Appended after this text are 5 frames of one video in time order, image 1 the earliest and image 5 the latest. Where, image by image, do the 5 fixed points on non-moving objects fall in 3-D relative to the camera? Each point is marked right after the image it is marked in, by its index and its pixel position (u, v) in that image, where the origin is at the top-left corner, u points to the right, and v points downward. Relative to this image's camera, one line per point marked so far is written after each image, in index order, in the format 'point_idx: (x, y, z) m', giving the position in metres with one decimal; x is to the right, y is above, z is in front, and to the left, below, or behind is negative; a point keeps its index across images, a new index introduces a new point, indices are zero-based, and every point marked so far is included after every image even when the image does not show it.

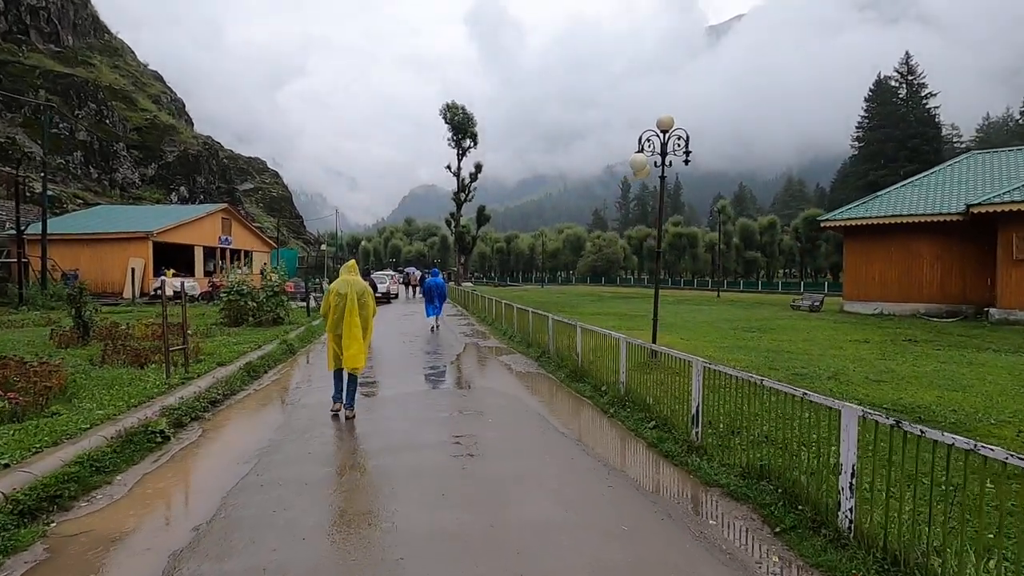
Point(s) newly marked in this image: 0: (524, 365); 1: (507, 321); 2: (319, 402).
0: (+0.3, -1.6, +10.9) m
1: (-0.1, -1.0, +16.0) m
2: (-2.9, -1.7, +7.9) m
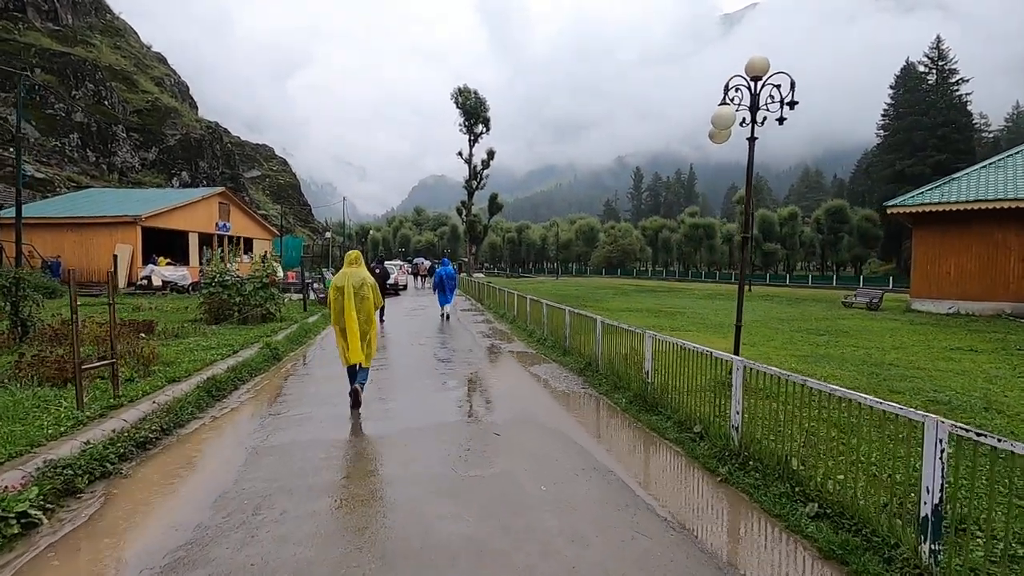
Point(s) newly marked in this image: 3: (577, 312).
0: (+0.9, -1.5, +8.6) m
1: (+0.6, -0.9, +13.7) m
2: (-2.4, -1.6, +5.7) m
3: (+1.3, -0.5, +10.0) m
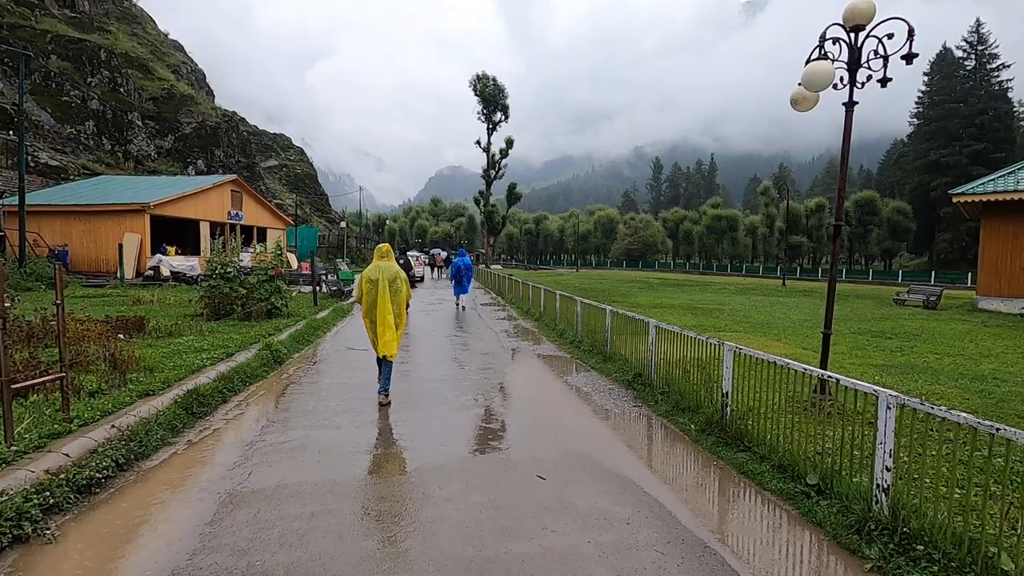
0: (+1.3, -1.5, +7.3) m
1: (+1.3, -0.7, +12.4) m
2: (-2.0, -1.6, +4.4) m
3: (+1.8, -0.4, +8.7) m
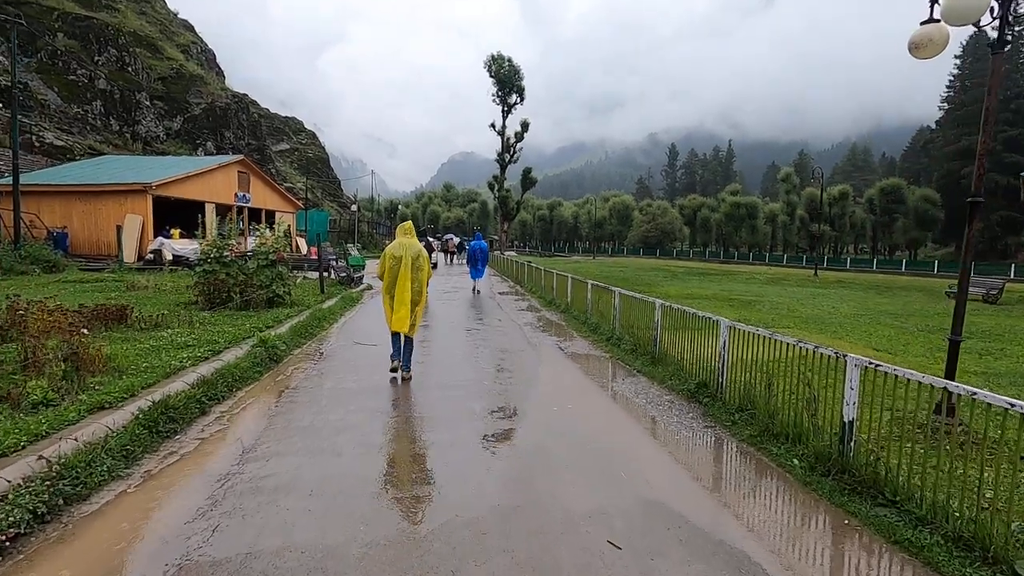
0: (+1.8, -1.4, +6.0) m
1: (+1.8, -0.5, +11.1) m
2: (-1.6, -1.6, +3.2) m
3: (+2.3, -0.3, +7.4) m
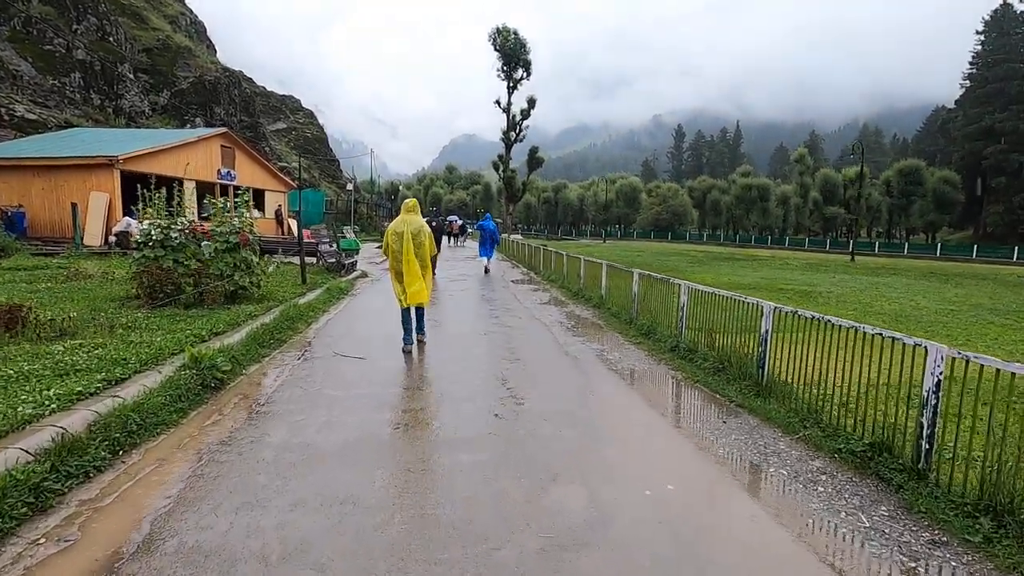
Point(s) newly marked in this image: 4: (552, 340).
0: (+2.2, -1.4, +3.7) m
1: (+2.2, -0.4, +8.7) m
2: (-1.2, -1.6, +0.9) m
3: (+2.7, -0.3, +5.0) m
4: (+0.6, -0.8, +8.0) m
